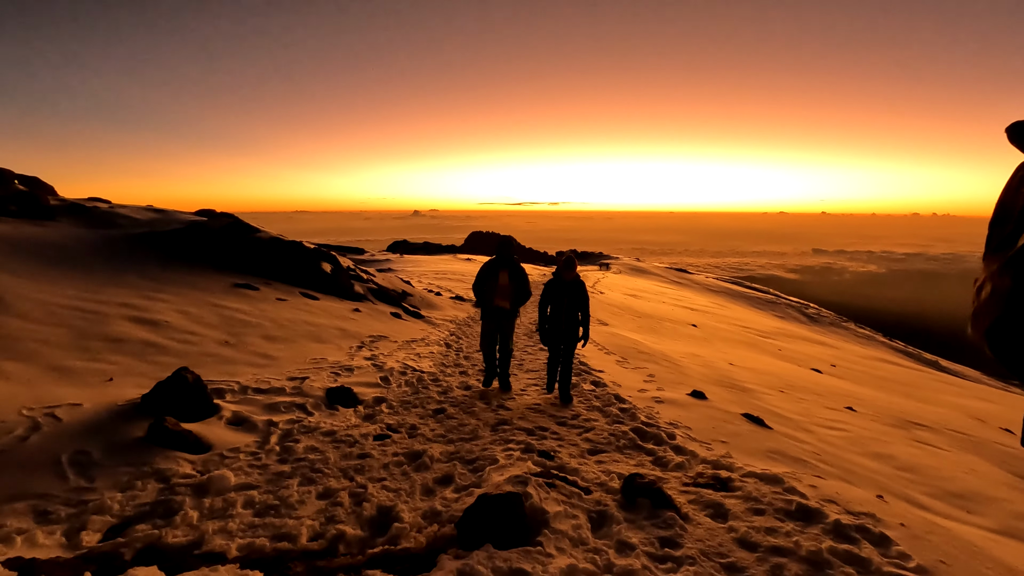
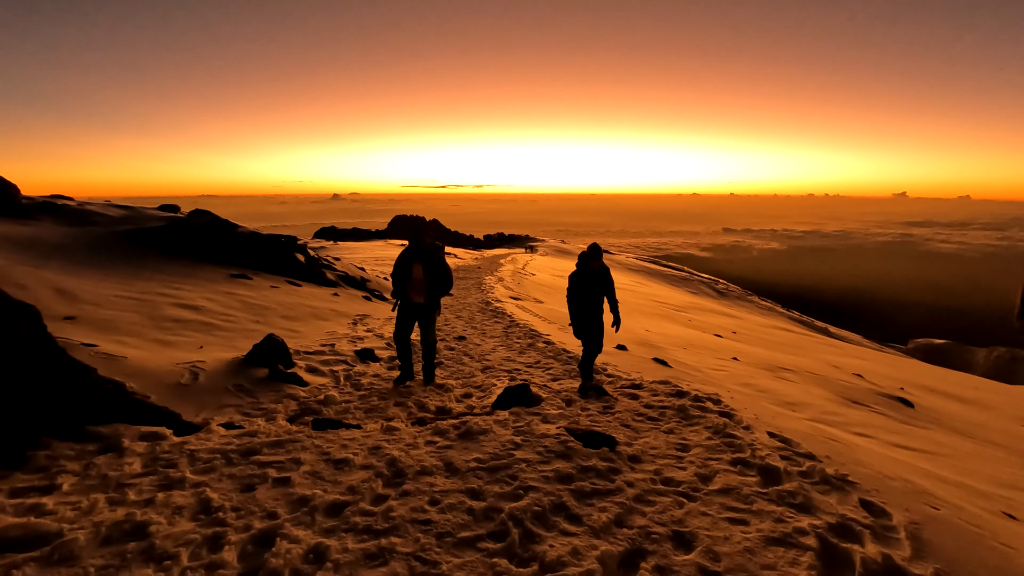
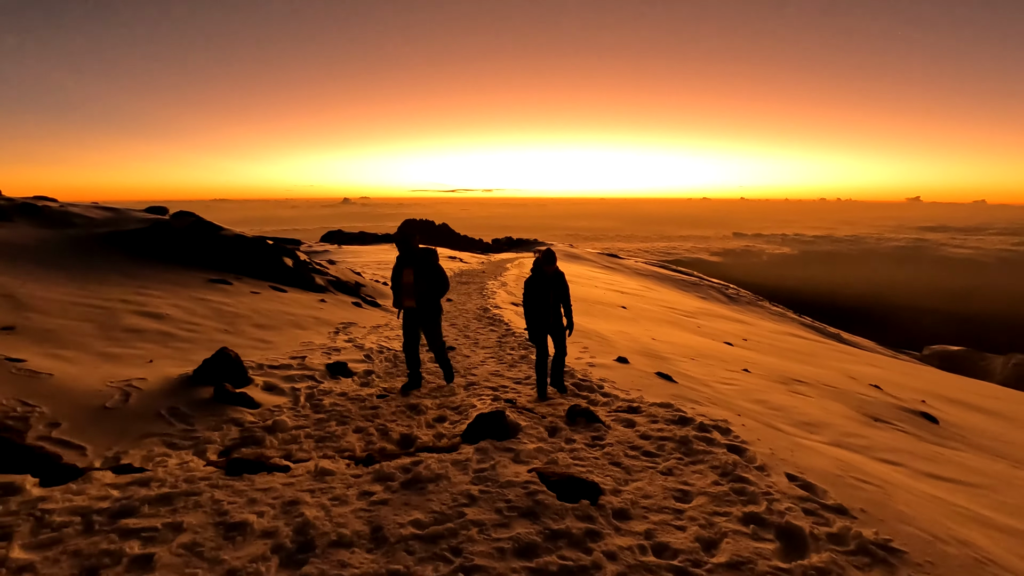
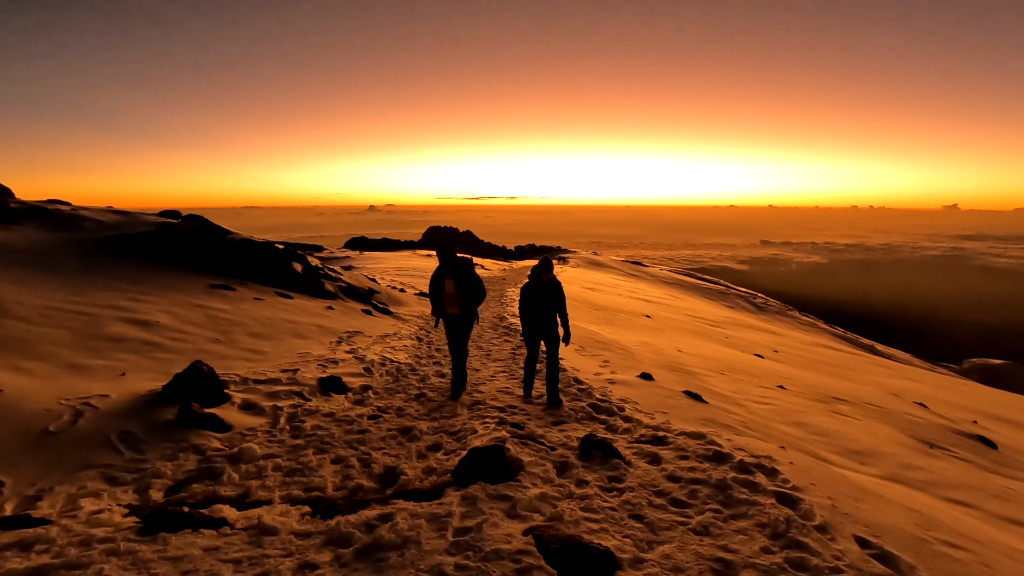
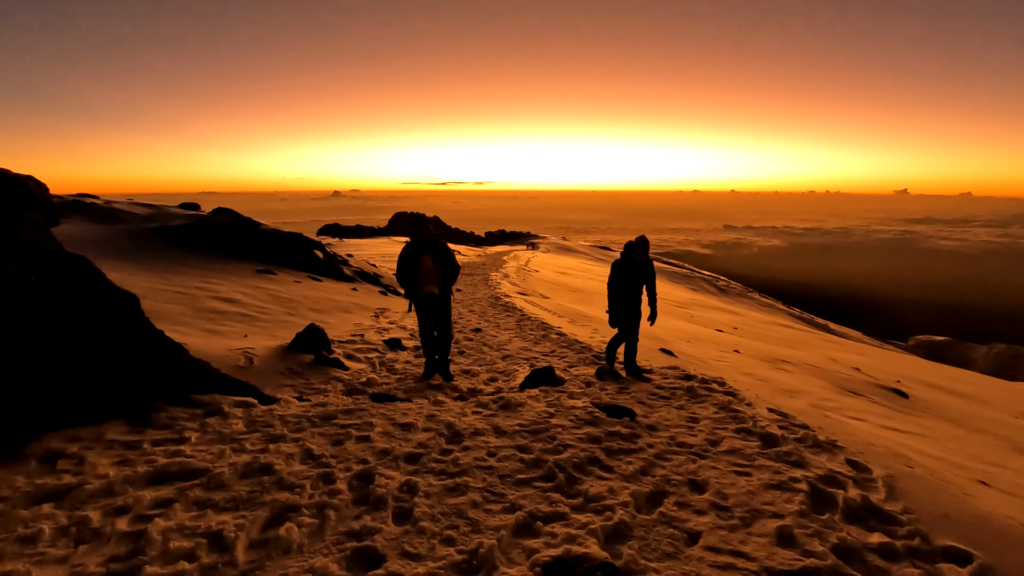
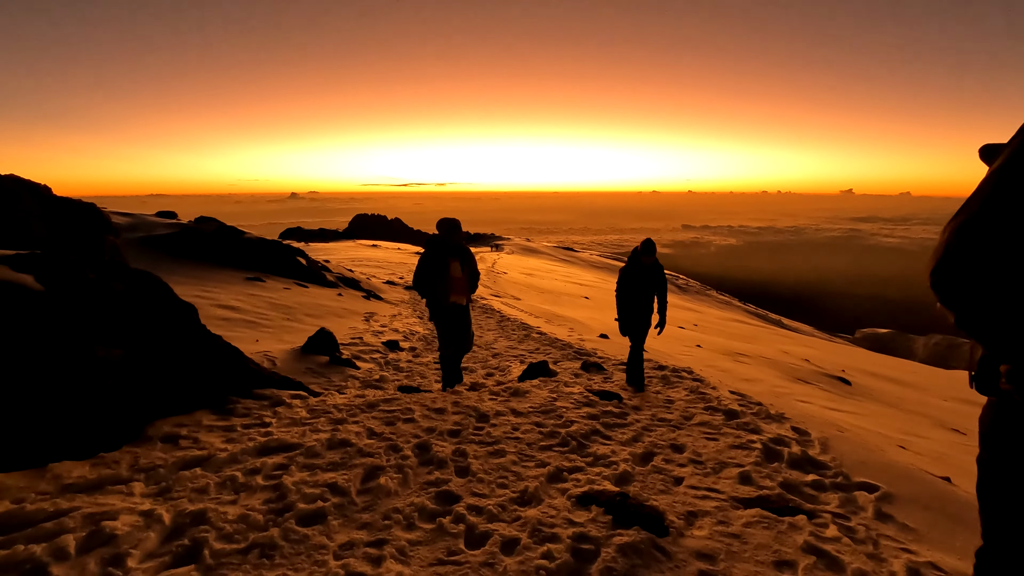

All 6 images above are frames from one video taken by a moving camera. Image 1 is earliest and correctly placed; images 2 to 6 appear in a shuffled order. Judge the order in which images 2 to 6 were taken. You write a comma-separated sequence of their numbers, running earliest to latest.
4, 3, 2, 5, 6
